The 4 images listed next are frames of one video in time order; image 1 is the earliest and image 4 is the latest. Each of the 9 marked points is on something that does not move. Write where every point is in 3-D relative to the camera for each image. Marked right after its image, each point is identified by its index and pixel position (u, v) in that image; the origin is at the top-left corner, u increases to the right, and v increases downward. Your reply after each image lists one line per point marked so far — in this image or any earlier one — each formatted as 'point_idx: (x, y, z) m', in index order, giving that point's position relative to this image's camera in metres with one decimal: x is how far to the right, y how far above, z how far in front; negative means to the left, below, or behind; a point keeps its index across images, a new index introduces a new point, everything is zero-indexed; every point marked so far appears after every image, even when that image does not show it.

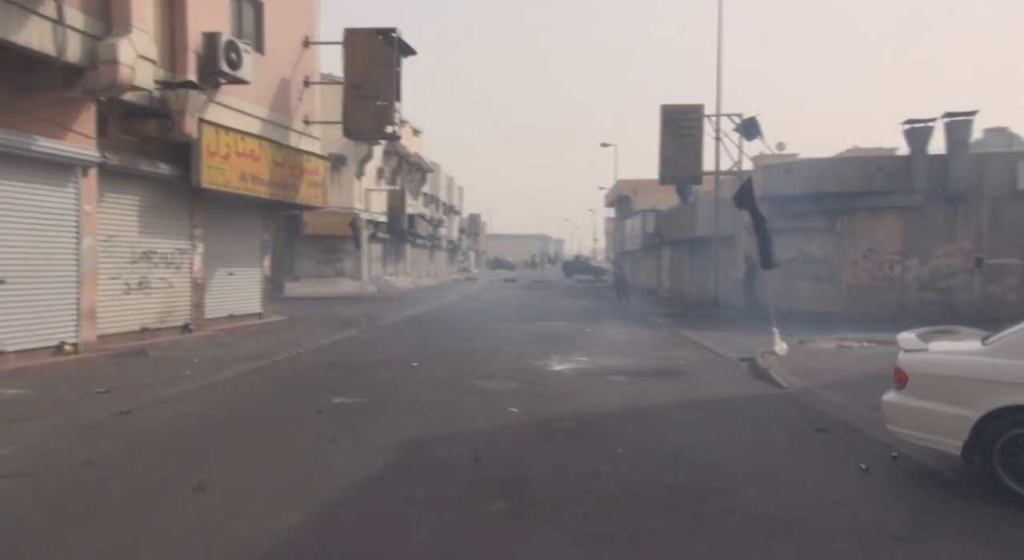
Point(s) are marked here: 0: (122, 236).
0: (-7.1, +0.8, +16.9) m
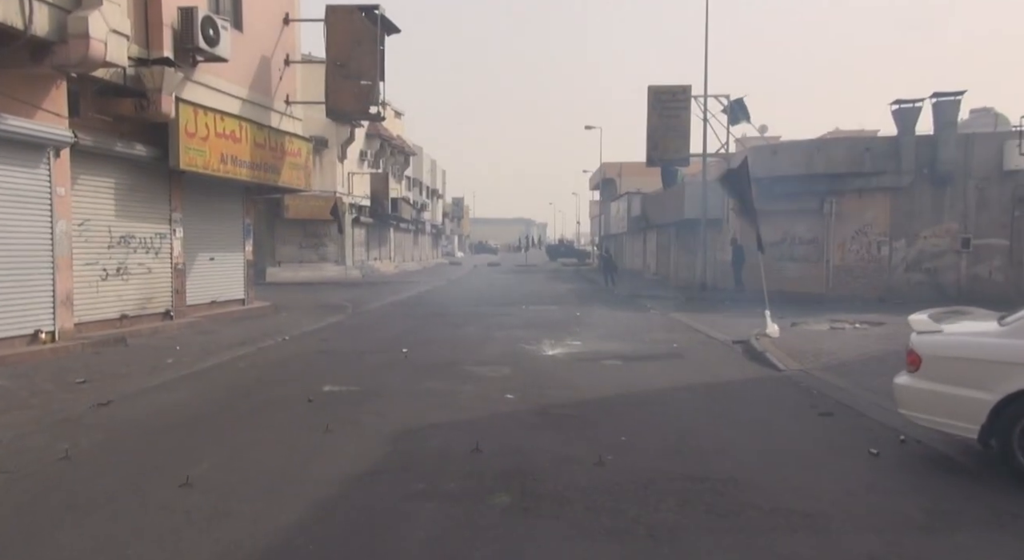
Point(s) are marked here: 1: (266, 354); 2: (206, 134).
0: (-7.3, +1.1, +16.3) m
1: (-4.1, -1.2, +15.5) m
2: (-6.1, +2.9, +18.7) m
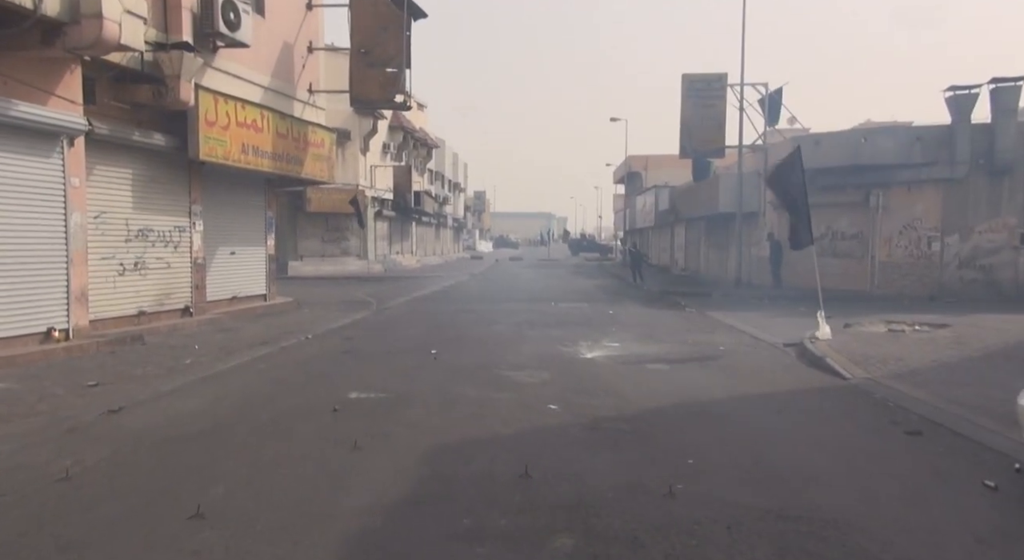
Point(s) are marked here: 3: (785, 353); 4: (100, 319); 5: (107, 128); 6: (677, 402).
0: (-6.7, +1.1, +15.5) m
1: (-3.5, -1.2, +14.6) m
2: (-5.5, +3.0, +17.8) m
3: (+4.3, -1.2, +14.7) m
4: (-6.8, -0.6, +15.2) m
5: (-6.4, +2.4, +14.7) m
6: (+1.8, -1.3, +10.3) m
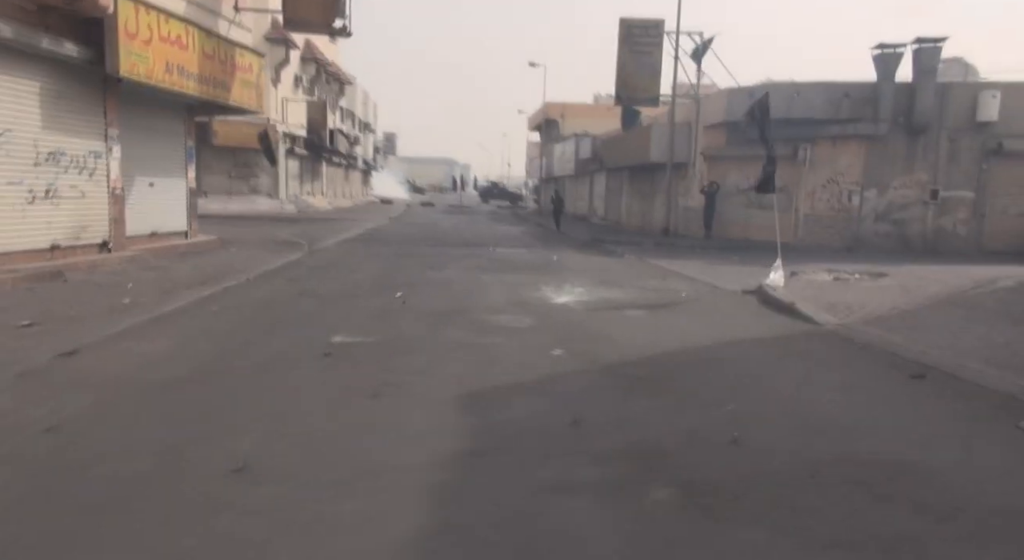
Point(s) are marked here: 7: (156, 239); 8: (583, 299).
0: (-7.2, +2.2, +14.1) m
1: (-4.0, -0.2, +13.6) m
2: (-6.2, +4.2, +16.3) m
3: (+3.8, -0.3, +14.5) m
4: (-7.3, +0.4, +13.8) m
5: (-6.8, +3.4, +13.2) m
6: (+1.8, -0.7, +9.9) m
7: (-7.4, +0.9, +19.6) m
8: (+1.1, -0.3, +14.0) m
